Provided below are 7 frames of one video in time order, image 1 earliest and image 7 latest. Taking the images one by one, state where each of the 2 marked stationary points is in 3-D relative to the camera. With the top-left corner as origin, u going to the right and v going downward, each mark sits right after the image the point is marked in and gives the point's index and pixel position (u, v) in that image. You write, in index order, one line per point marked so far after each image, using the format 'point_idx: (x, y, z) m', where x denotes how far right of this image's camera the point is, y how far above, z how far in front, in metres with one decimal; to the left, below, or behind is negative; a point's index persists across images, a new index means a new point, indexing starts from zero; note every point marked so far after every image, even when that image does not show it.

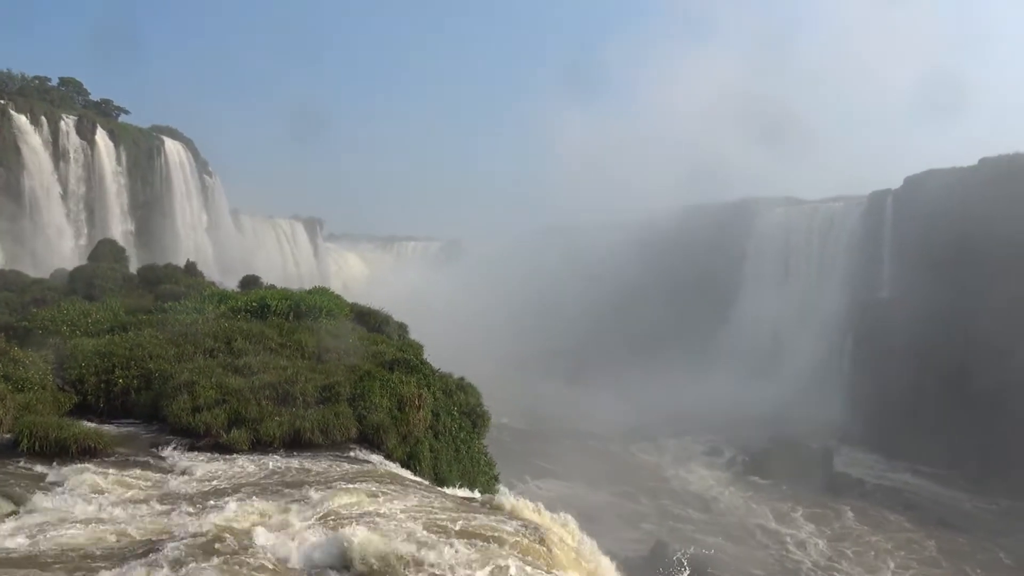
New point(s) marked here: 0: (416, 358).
0: (-1.8, -2.2, +17.5) m
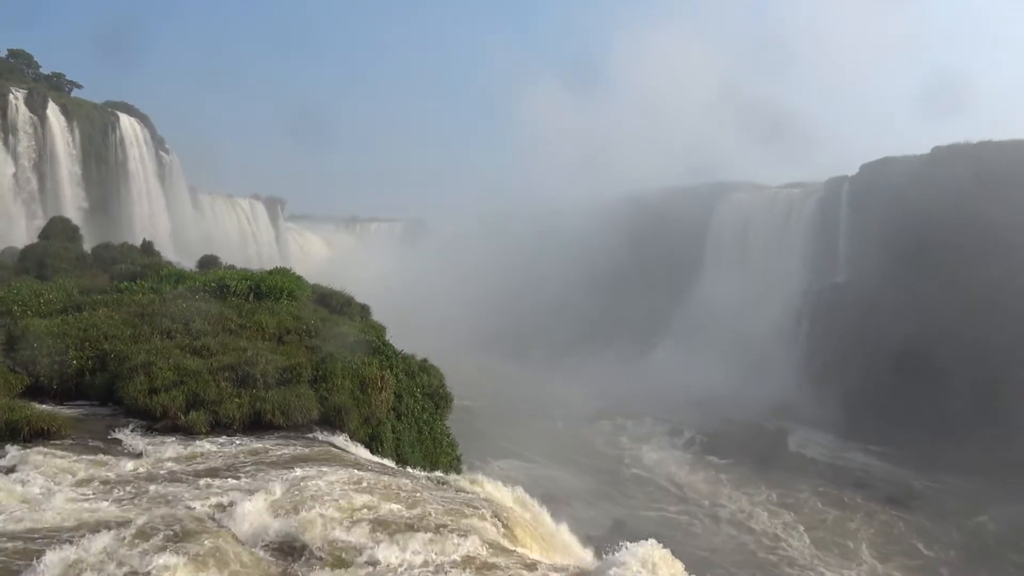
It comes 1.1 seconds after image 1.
0: (-3.0, -1.7, +17.5) m
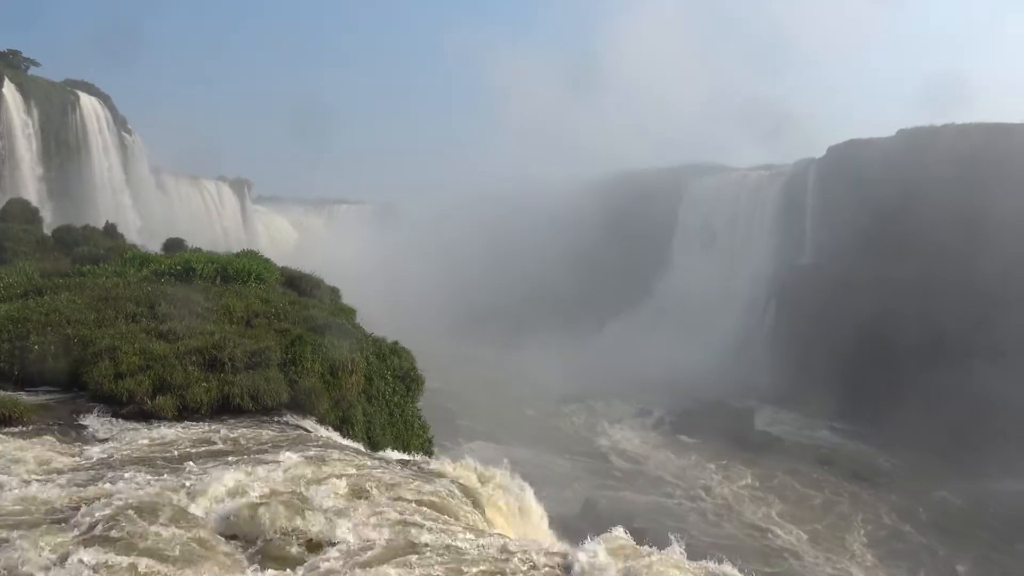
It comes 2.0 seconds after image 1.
0: (-4.0, -1.1, +17.4) m
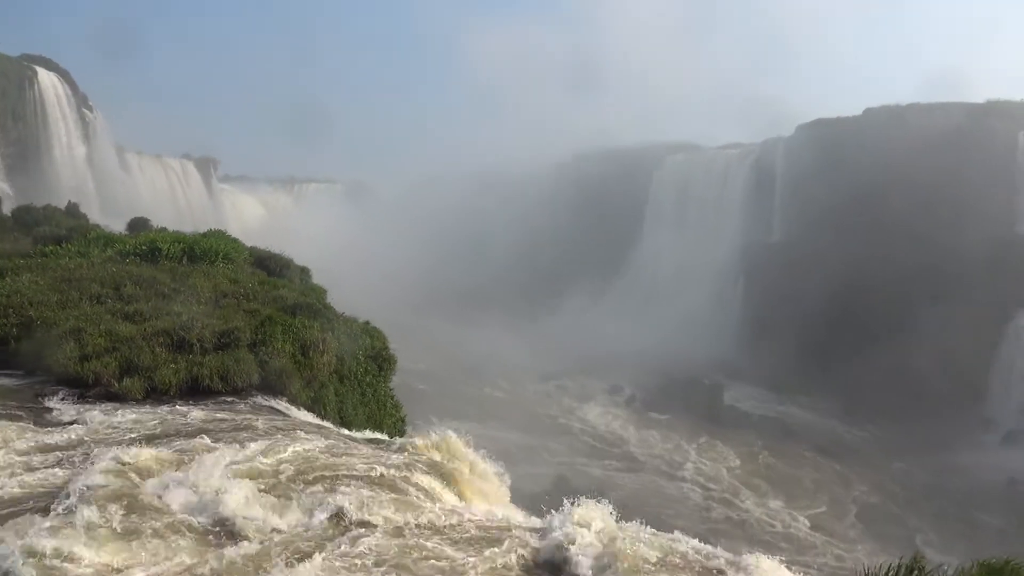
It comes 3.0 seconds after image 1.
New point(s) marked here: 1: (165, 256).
0: (-4.8, -0.5, +17.3) m
1: (-9.3, +0.8, +17.9) m
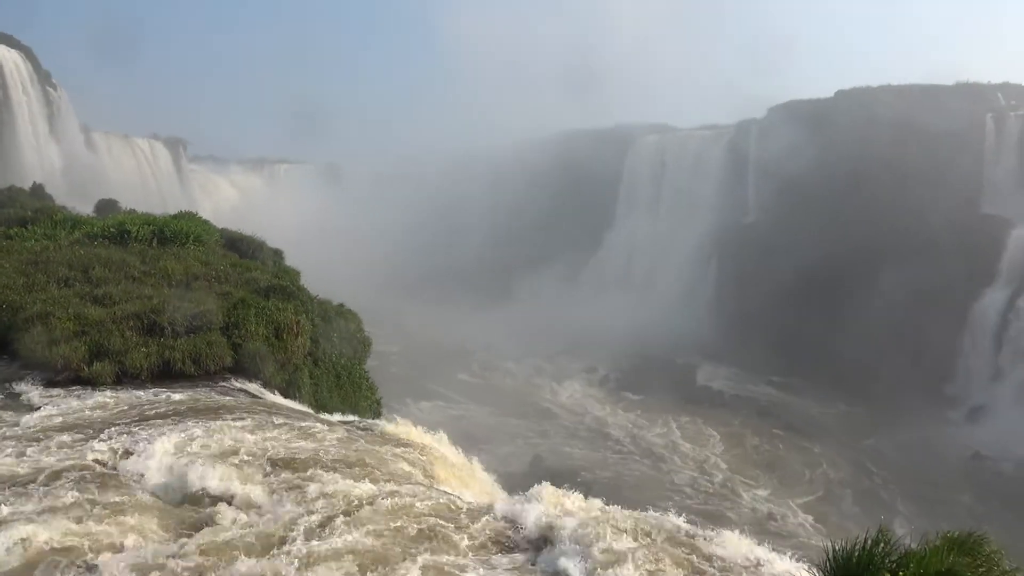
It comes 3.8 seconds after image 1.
0: (-5.6, 0.0, +17.2) m
1: (-10.2, +1.4, +17.7) m
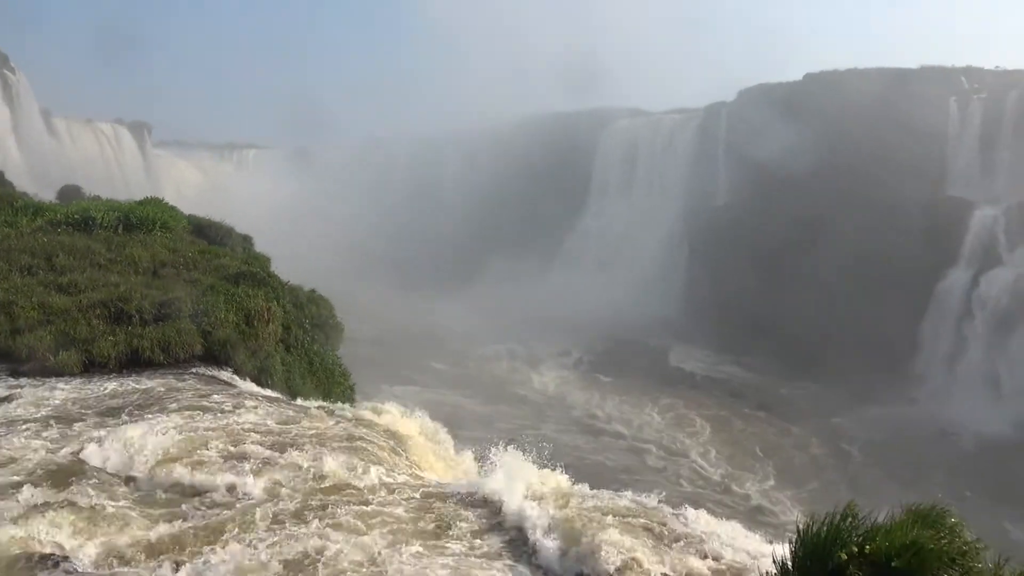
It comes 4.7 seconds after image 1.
0: (-6.5, +0.5, +17.0) m
1: (-11.0, +1.8, +17.4) m
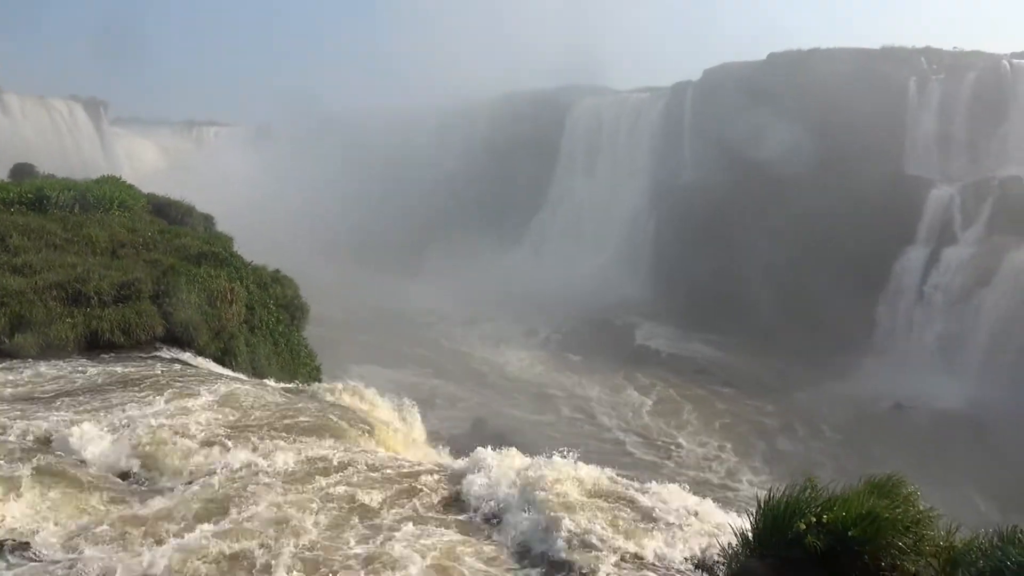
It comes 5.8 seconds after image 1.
0: (-7.5, +1.1, +16.8) m
1: (-12.1, +2.4, +16.9) m
